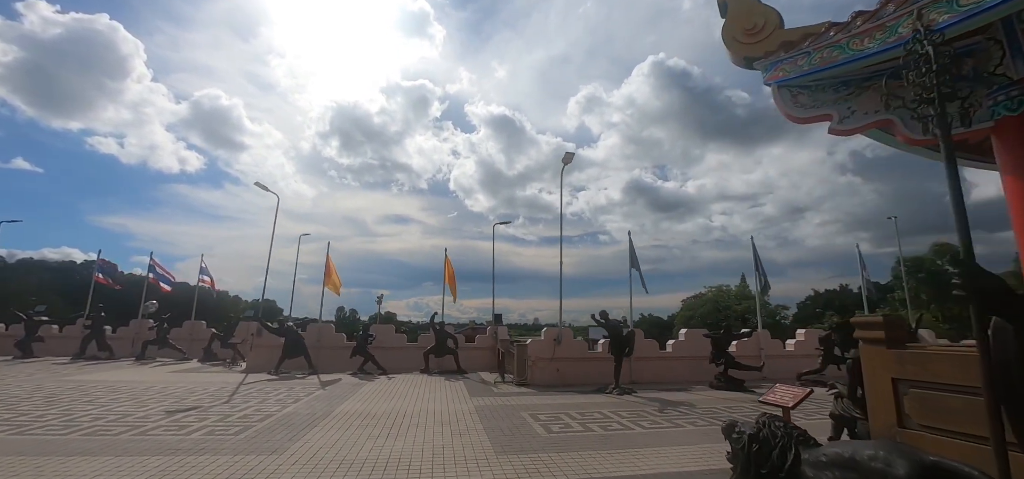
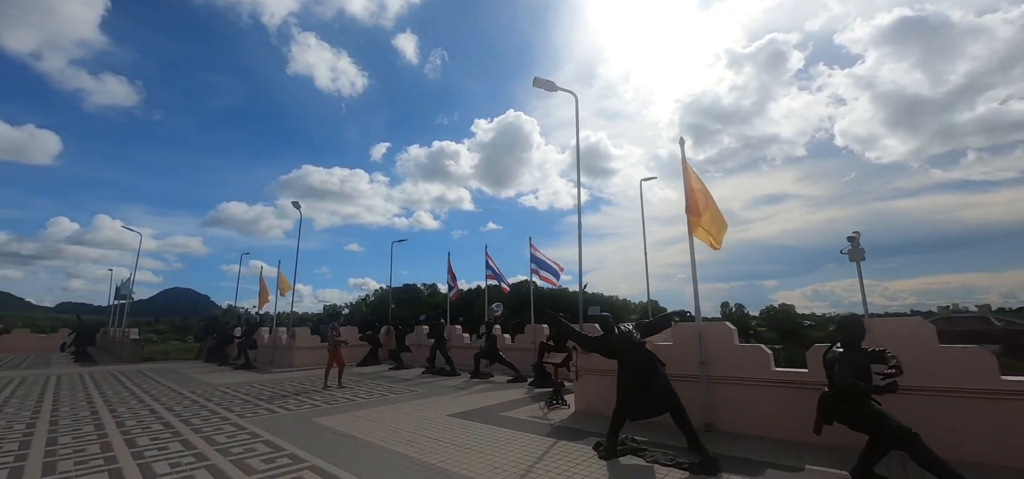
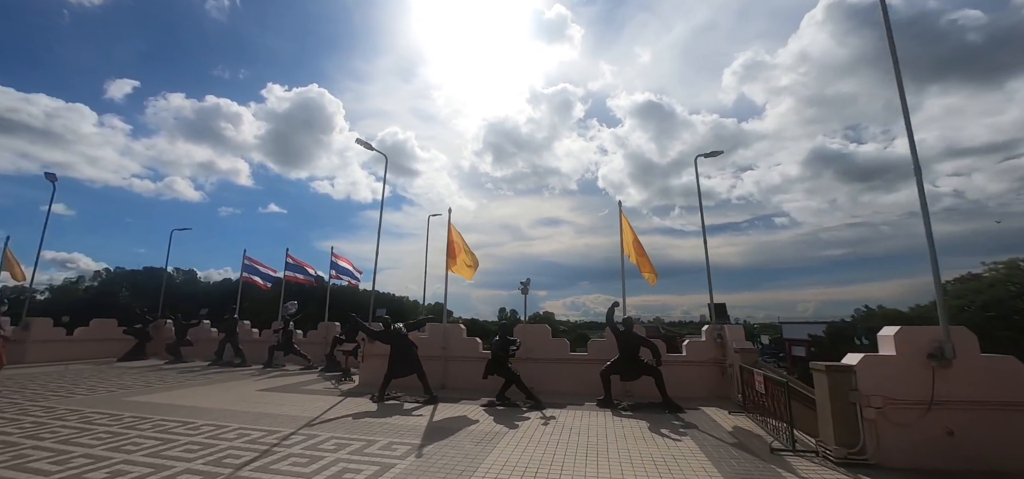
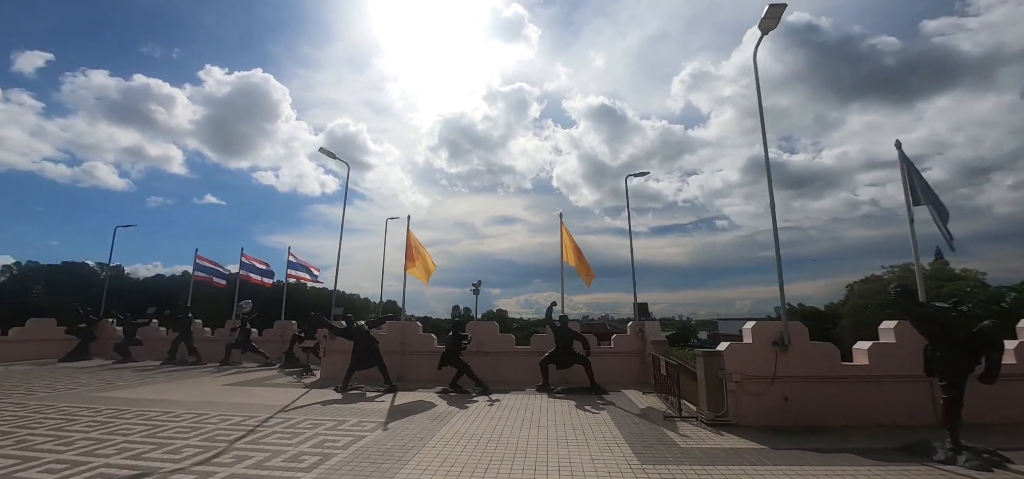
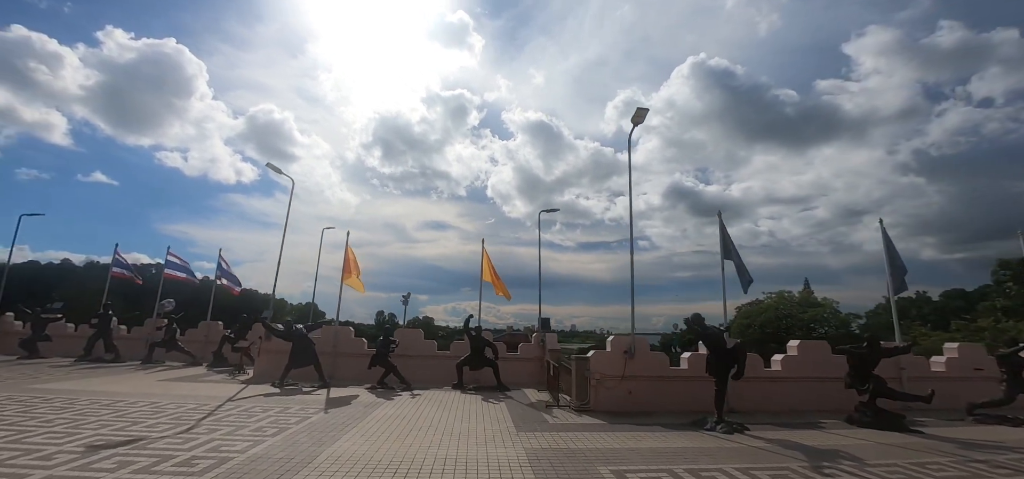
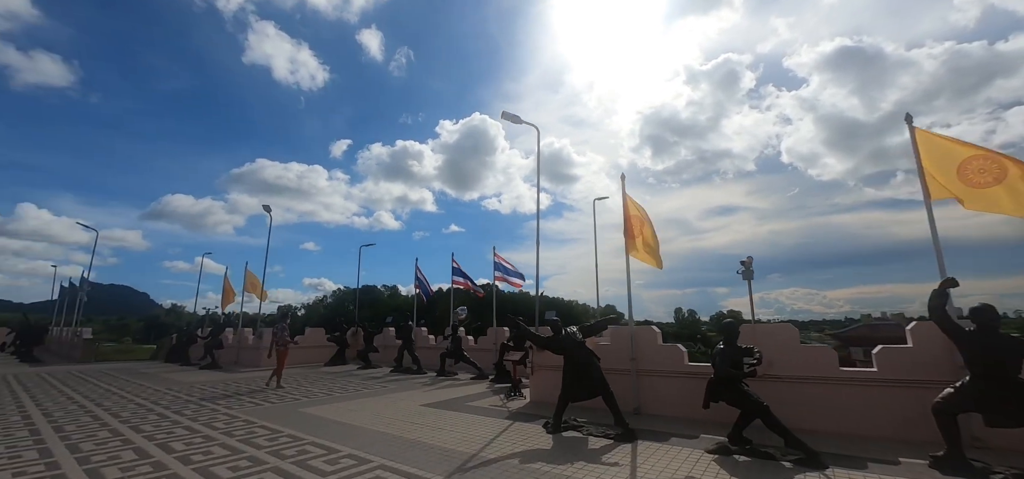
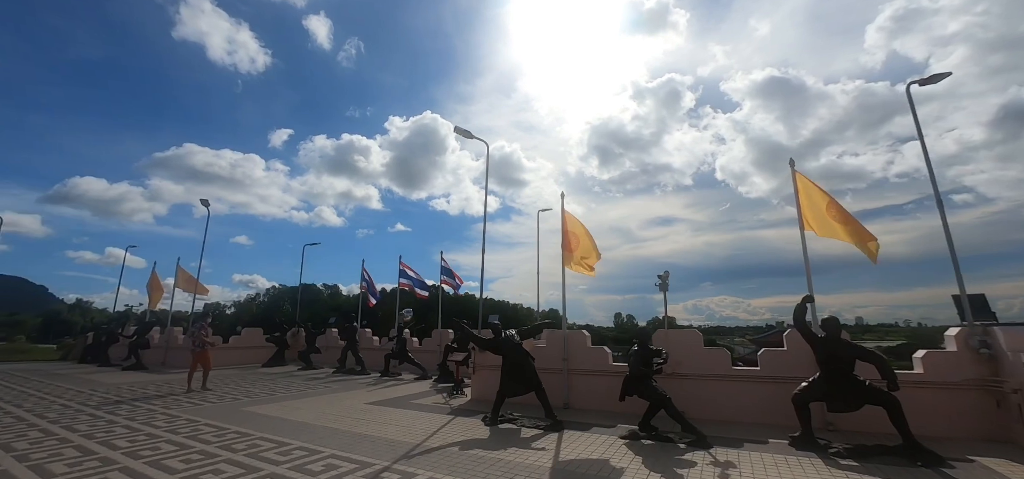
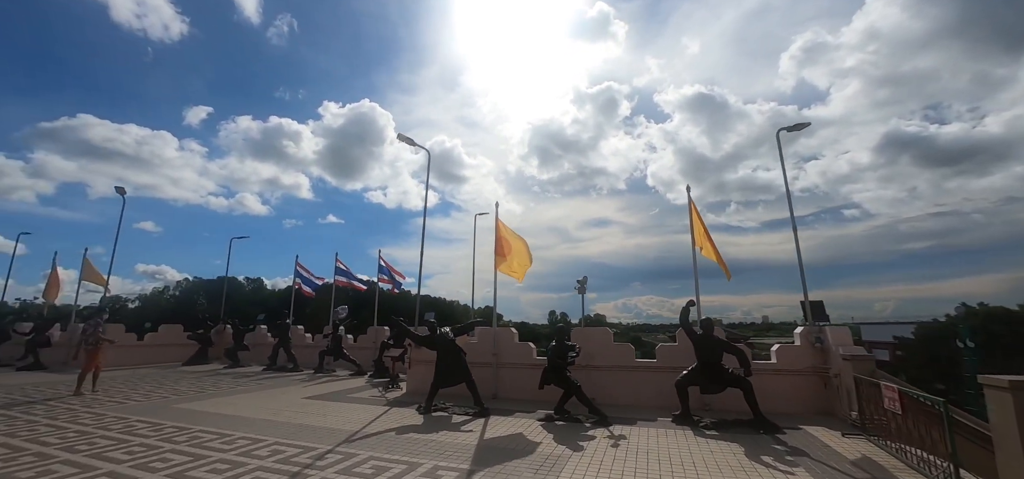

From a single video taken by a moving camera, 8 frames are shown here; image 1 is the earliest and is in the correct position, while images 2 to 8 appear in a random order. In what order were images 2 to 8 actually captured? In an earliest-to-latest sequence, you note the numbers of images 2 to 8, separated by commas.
5, 4, 3, 8, 7, 6, 2
